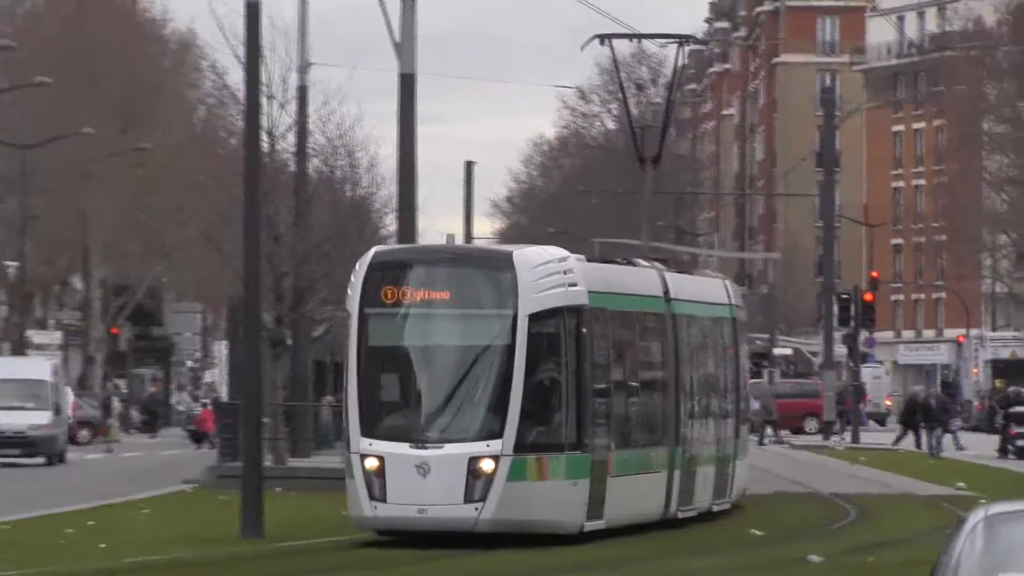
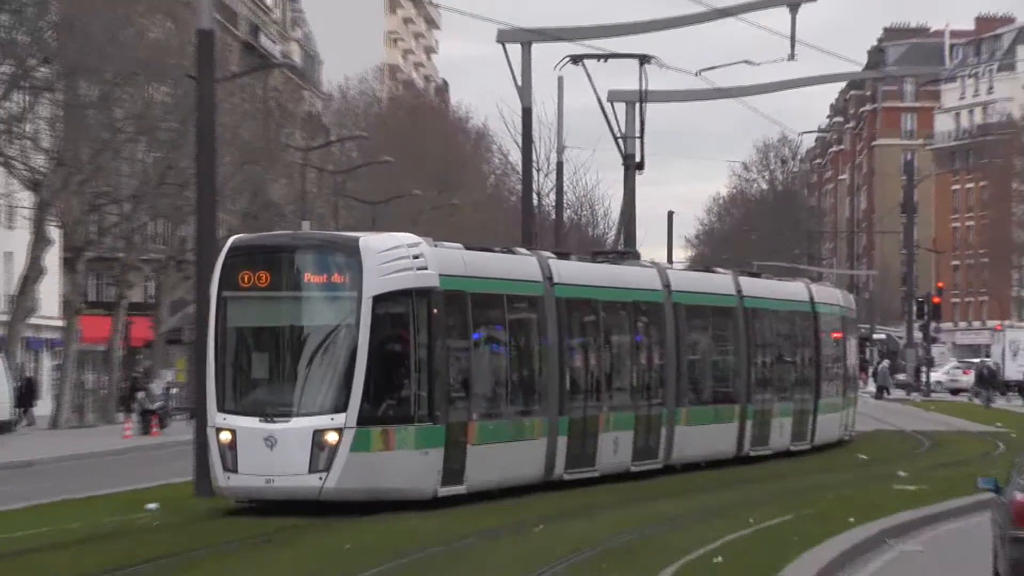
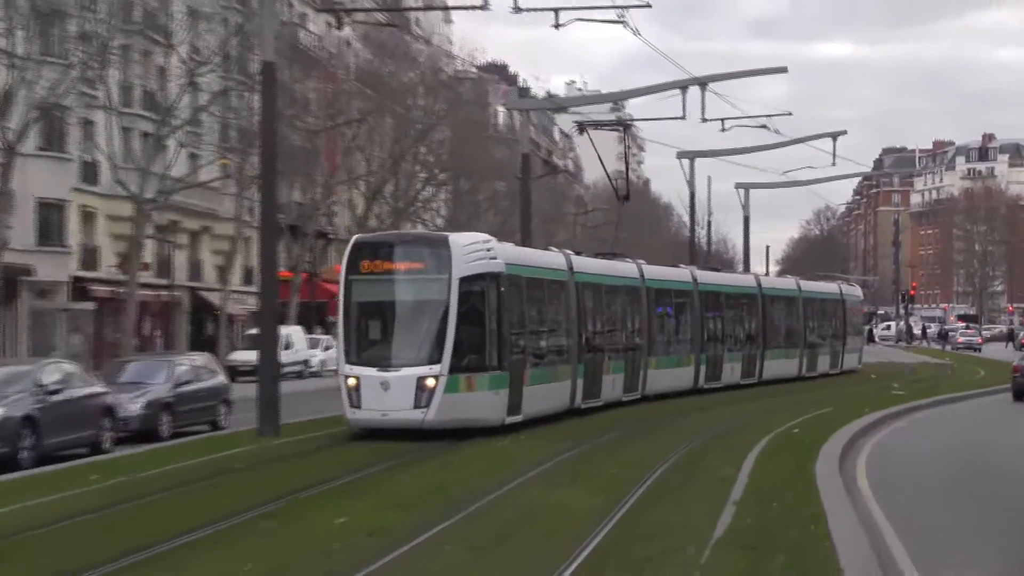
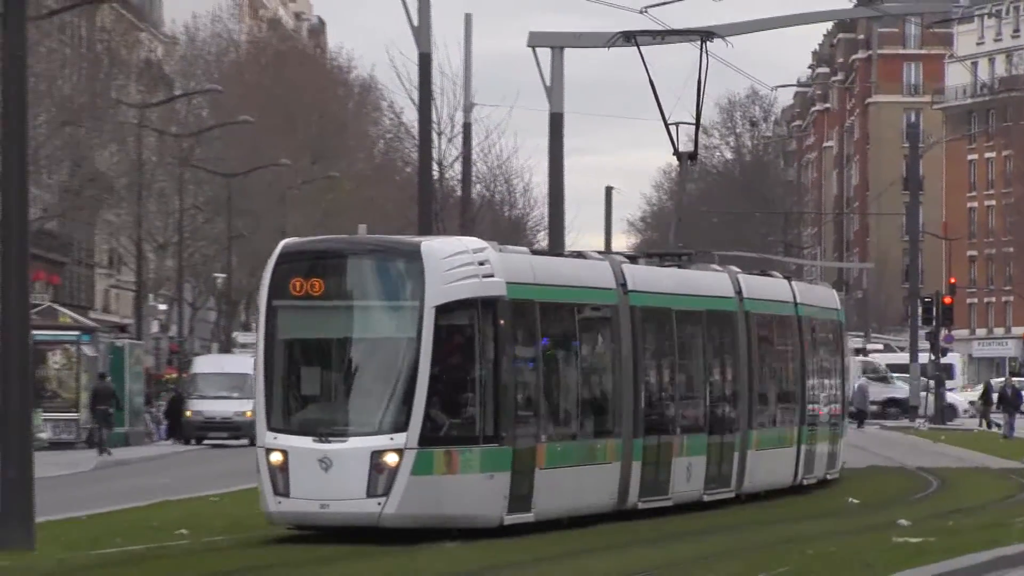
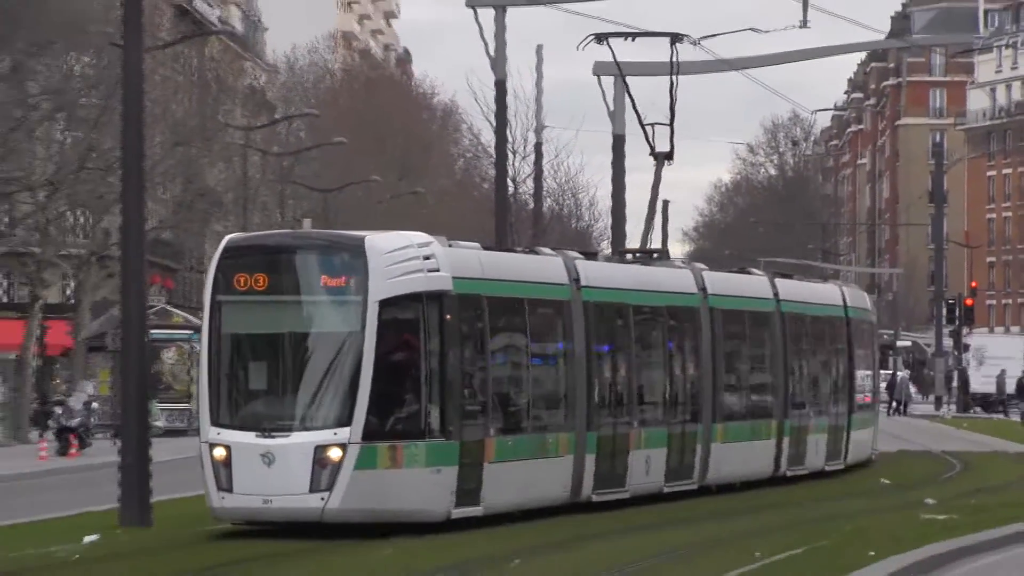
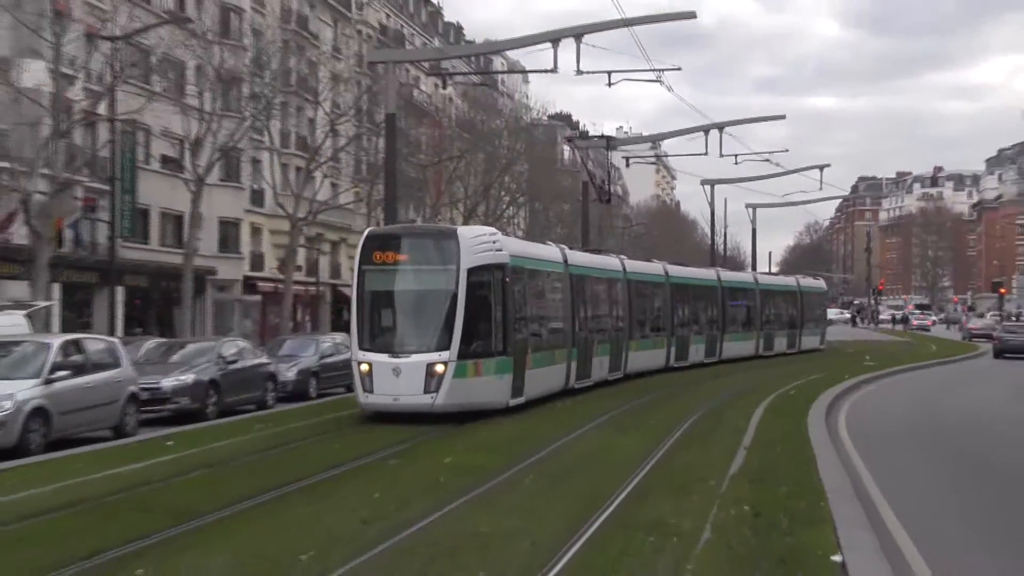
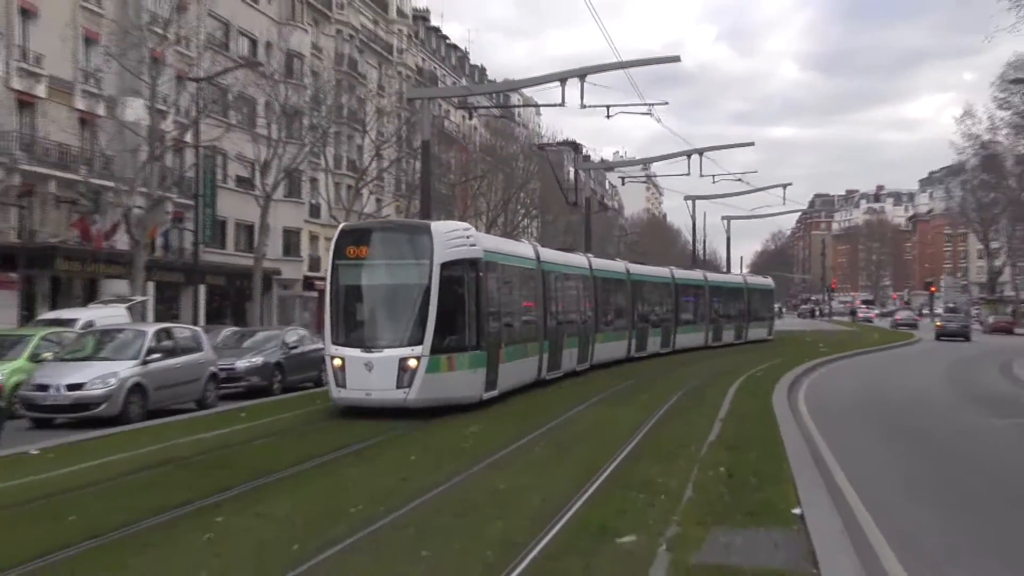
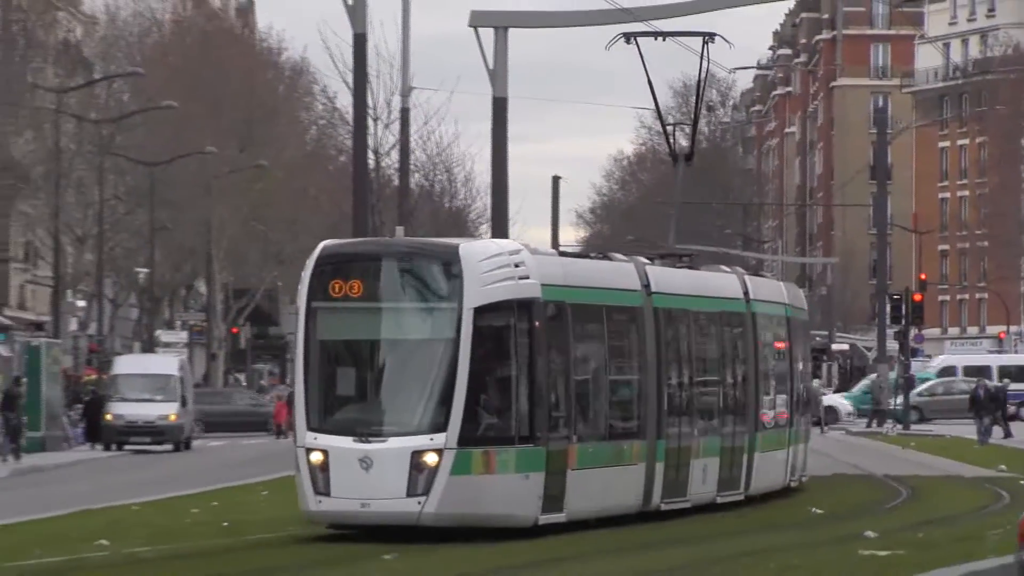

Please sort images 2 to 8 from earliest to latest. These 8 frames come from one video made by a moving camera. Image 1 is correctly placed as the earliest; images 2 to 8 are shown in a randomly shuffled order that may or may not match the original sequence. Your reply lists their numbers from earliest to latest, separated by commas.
8, 4, 5, 2, 3, 6, 7
